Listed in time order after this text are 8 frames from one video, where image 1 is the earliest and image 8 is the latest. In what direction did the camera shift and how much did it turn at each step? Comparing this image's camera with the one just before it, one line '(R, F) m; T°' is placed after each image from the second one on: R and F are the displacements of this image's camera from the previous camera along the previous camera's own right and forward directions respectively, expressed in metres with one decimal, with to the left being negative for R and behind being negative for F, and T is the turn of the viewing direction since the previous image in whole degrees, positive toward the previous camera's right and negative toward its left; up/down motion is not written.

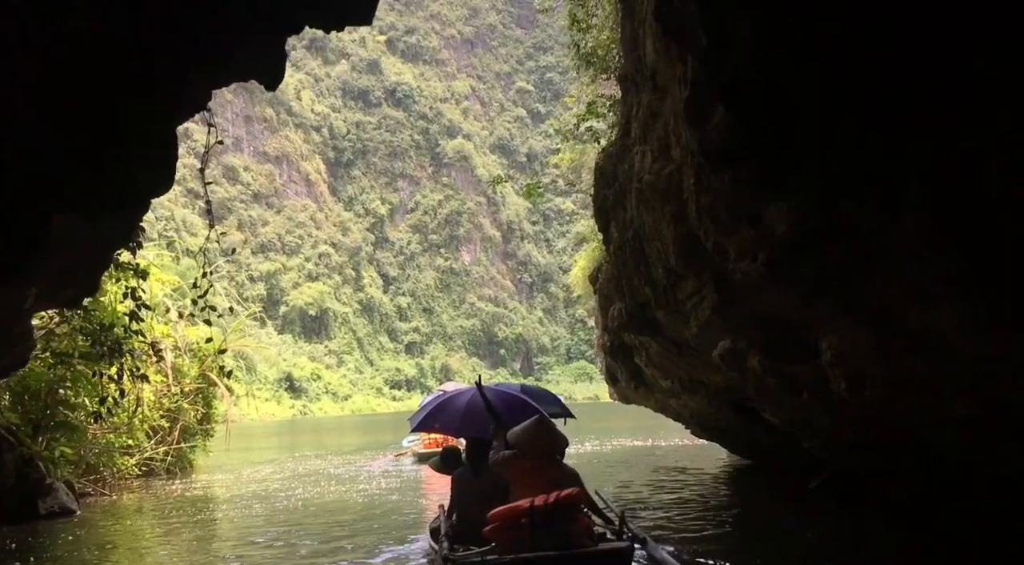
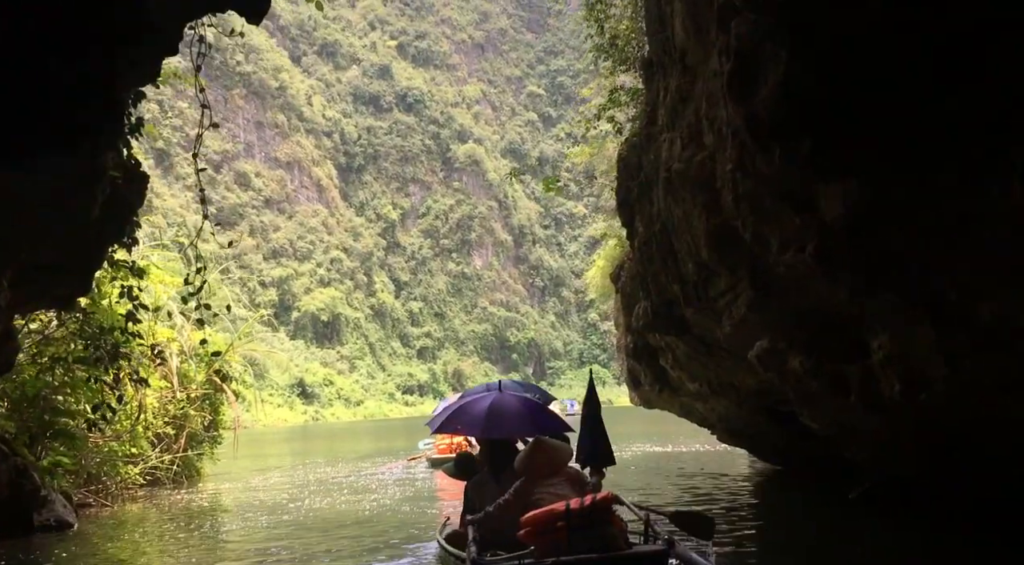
(-0.1, +0.5) m; -1°
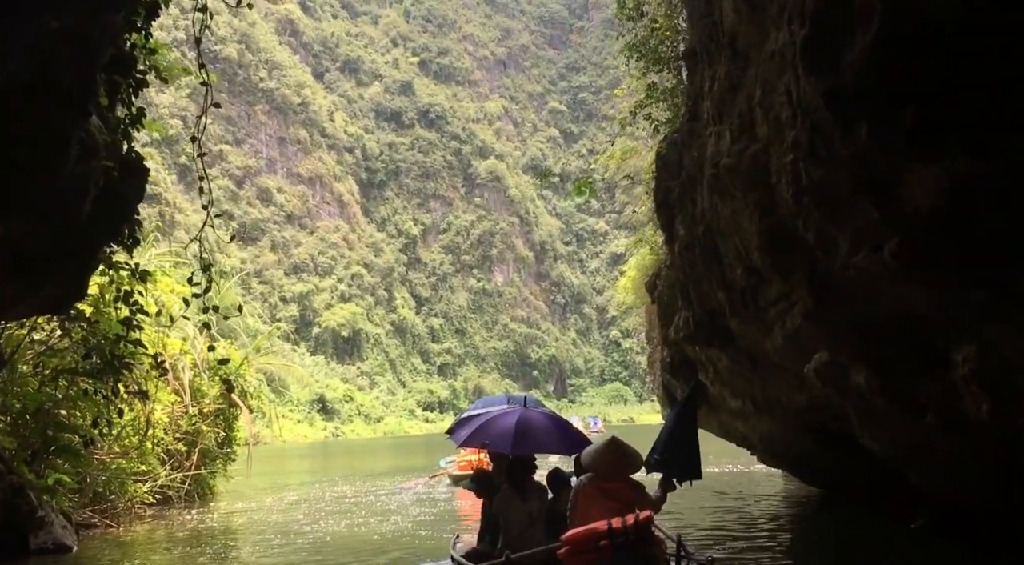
(-0.1, +0.6) m; -1°
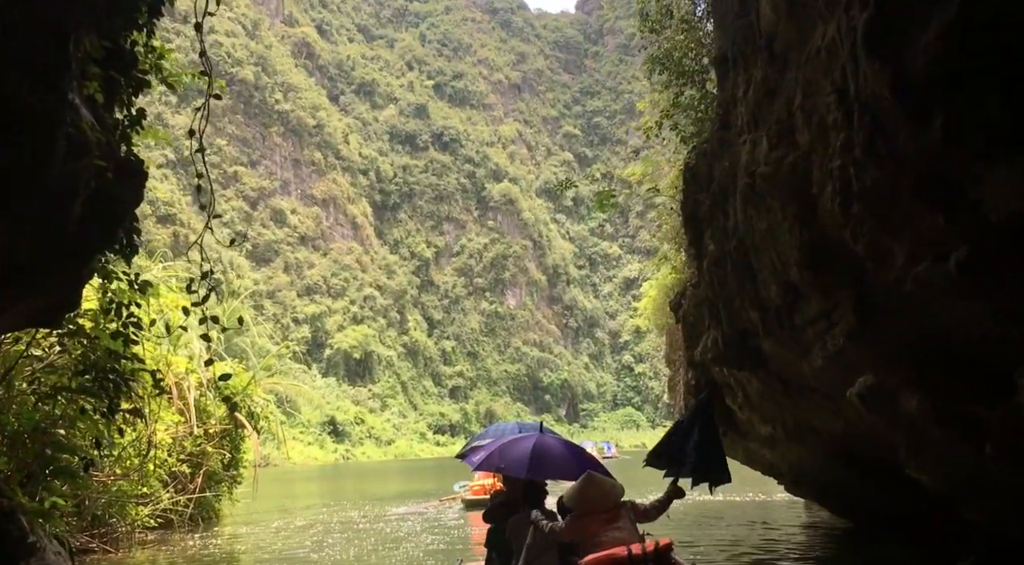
(-0.1, +0.4) m; -1°
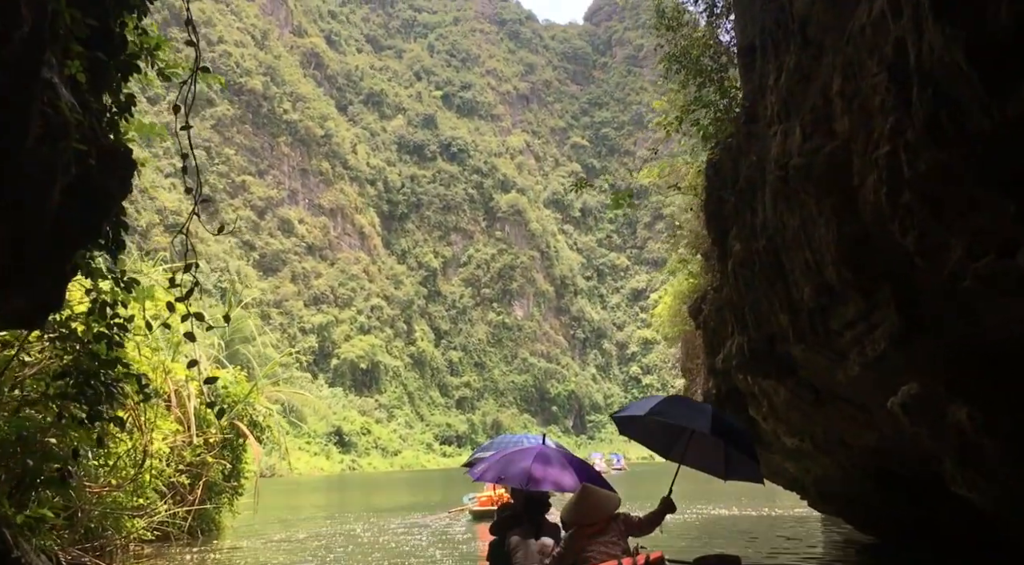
(0.0, +0.4) m; 0°
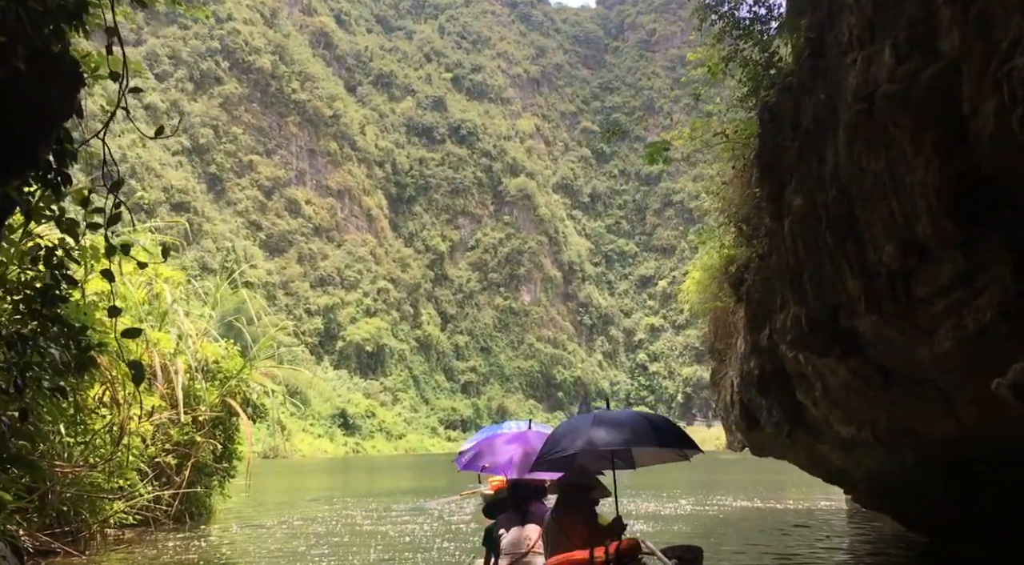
(-0.1, +0.9) m; 0°
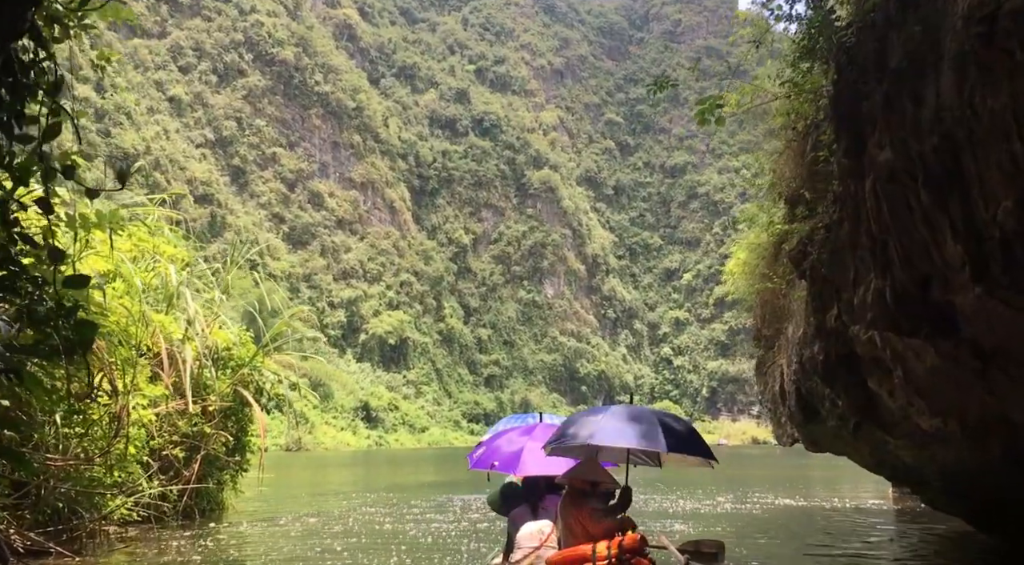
(-0.1, +0.8) m; -1°
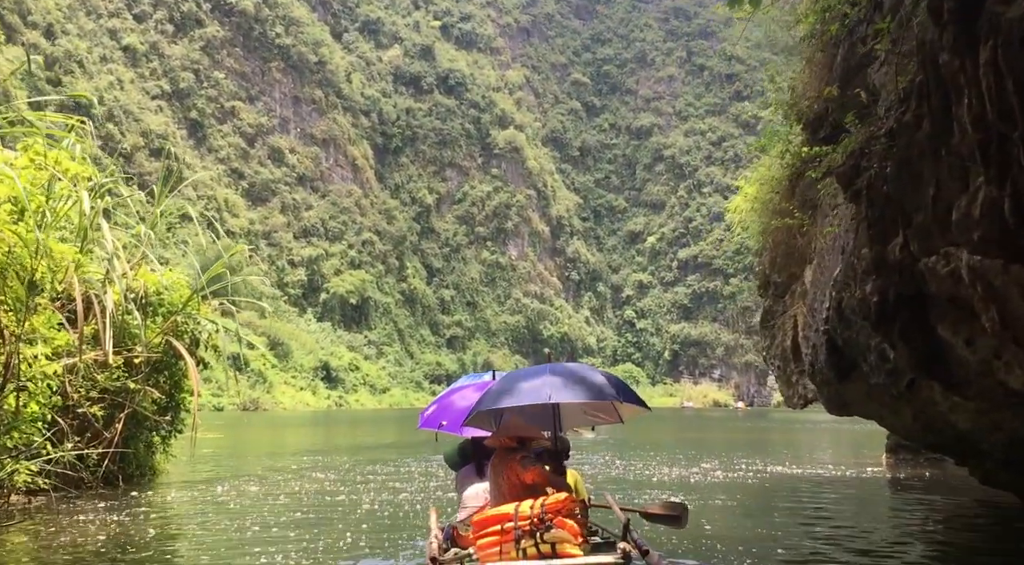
(-0.1, +1.4) m; +2°
